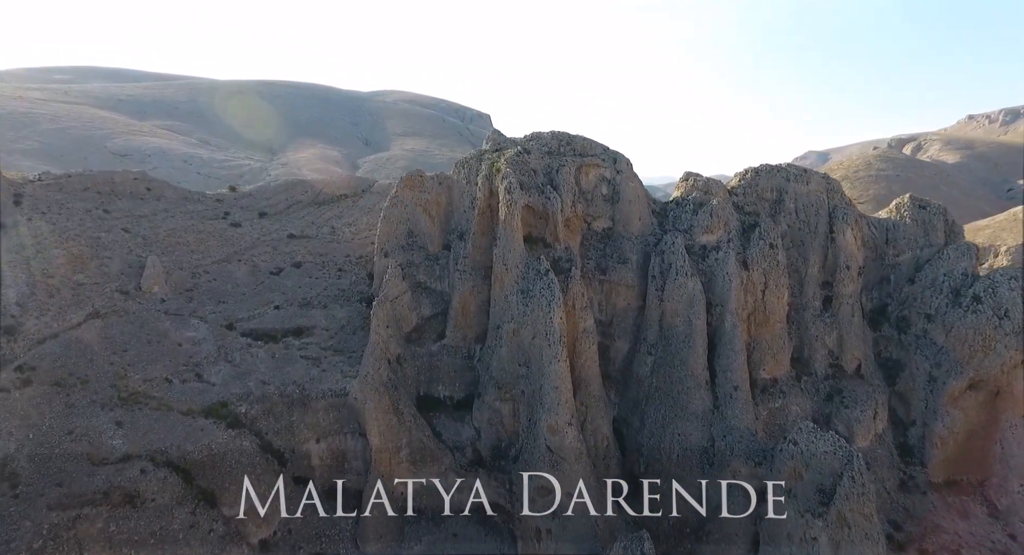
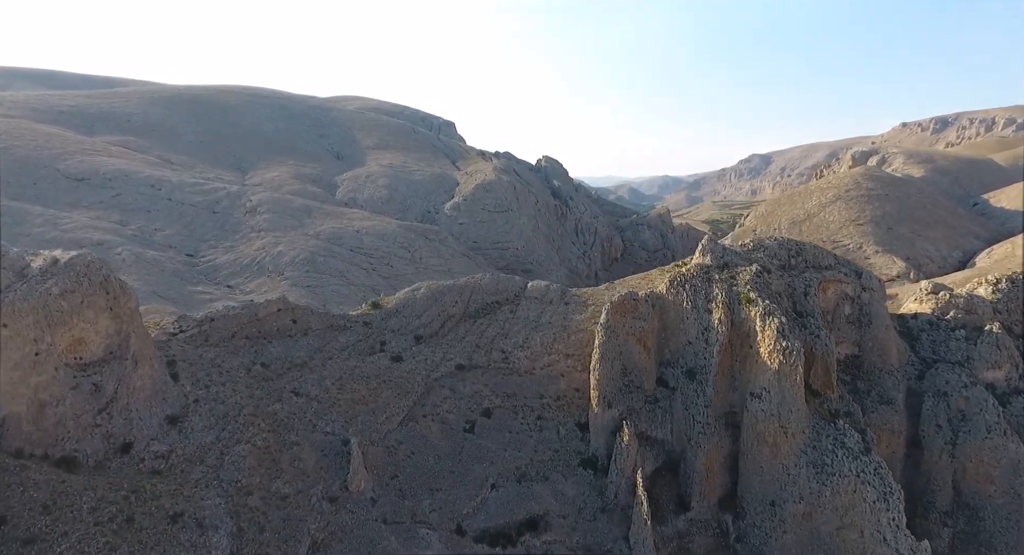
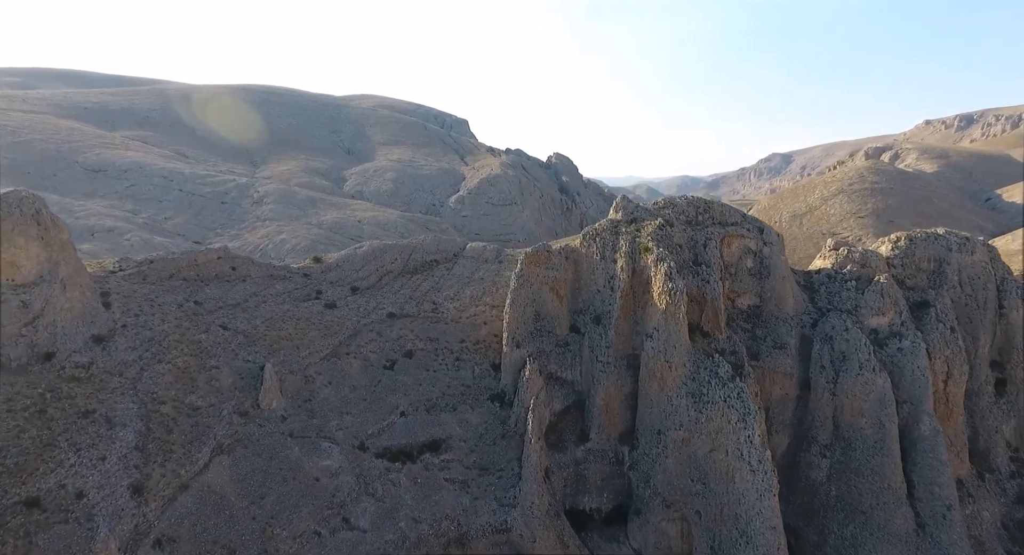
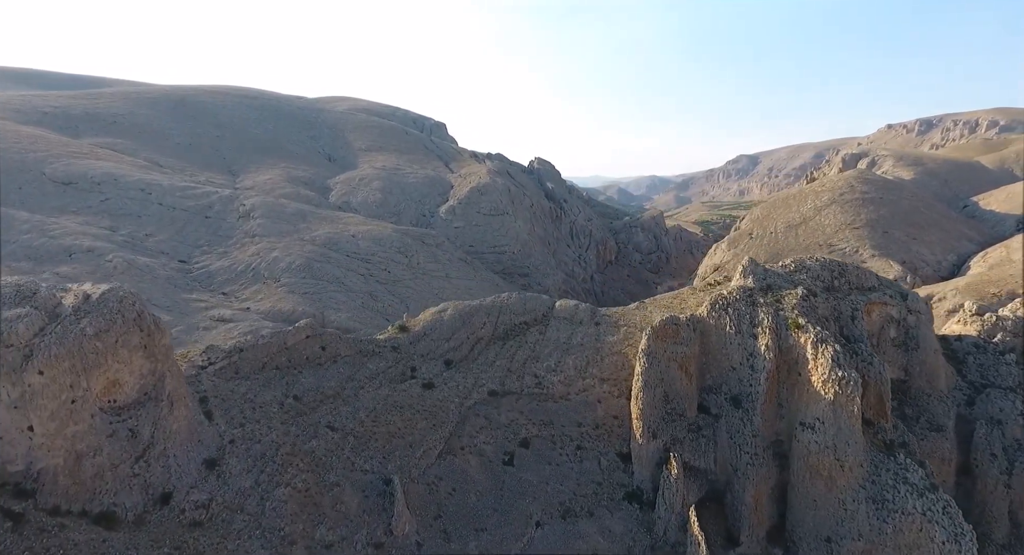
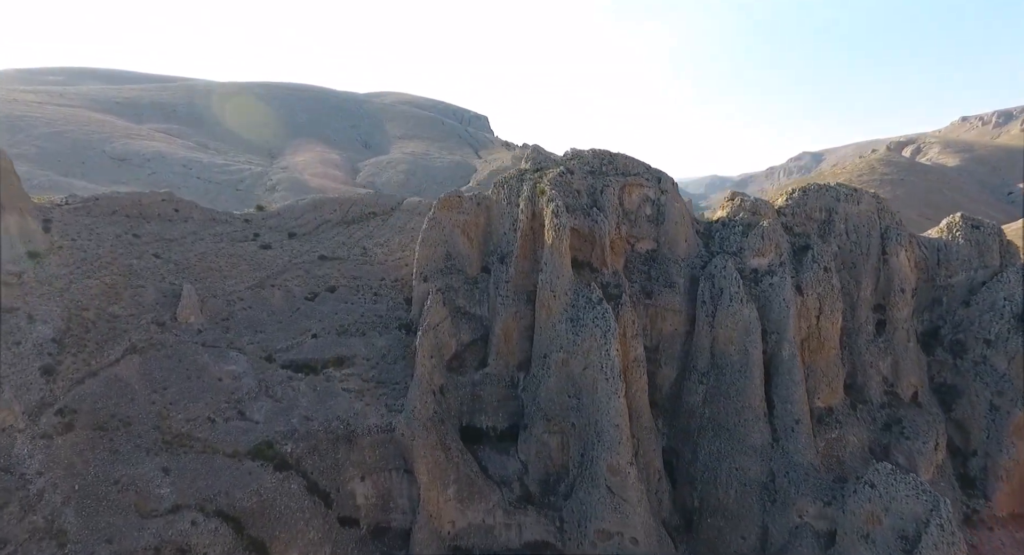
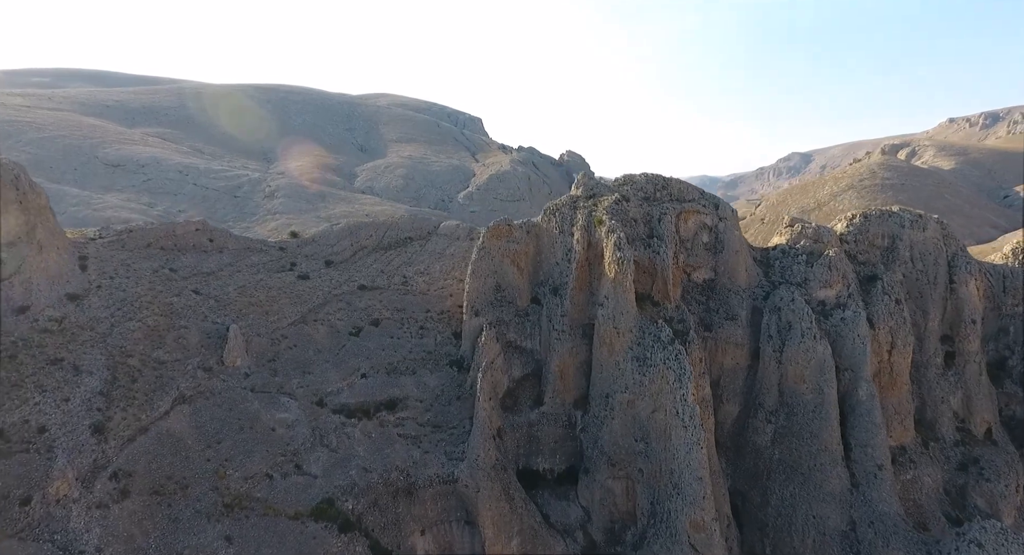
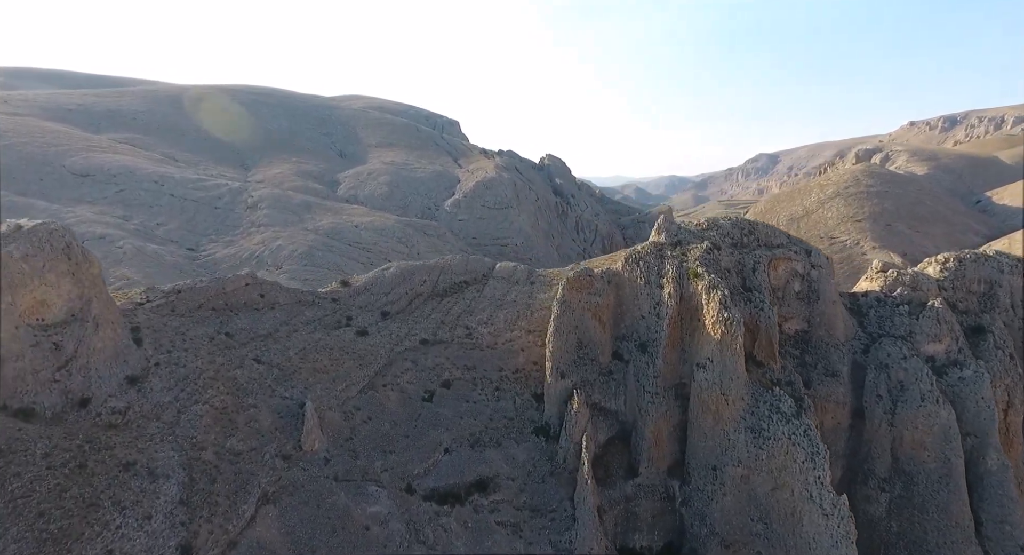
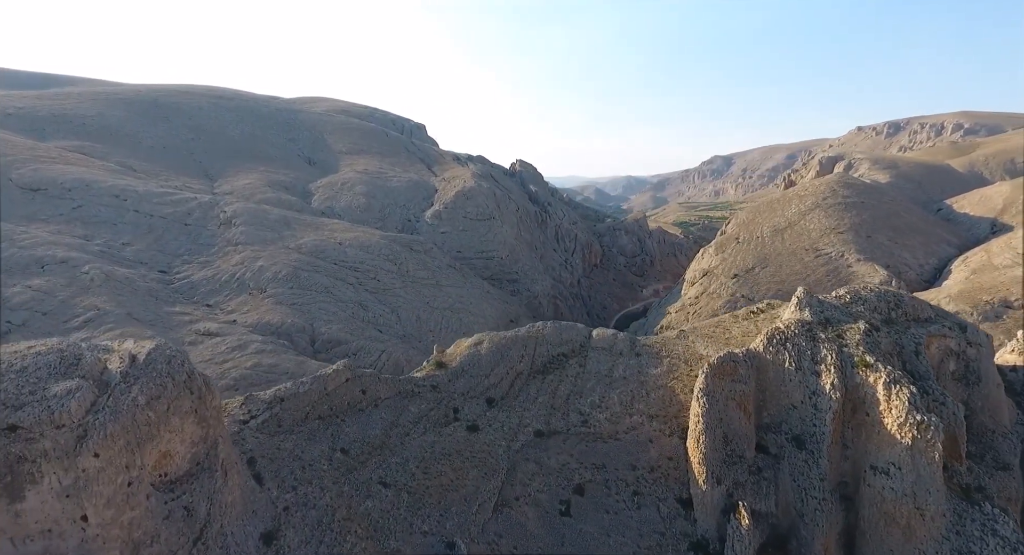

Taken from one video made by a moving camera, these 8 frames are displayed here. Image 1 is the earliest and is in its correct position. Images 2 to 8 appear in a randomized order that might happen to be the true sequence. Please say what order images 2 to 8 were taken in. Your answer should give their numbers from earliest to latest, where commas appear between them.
5, 6, 3, 7, 2, 4, 8
